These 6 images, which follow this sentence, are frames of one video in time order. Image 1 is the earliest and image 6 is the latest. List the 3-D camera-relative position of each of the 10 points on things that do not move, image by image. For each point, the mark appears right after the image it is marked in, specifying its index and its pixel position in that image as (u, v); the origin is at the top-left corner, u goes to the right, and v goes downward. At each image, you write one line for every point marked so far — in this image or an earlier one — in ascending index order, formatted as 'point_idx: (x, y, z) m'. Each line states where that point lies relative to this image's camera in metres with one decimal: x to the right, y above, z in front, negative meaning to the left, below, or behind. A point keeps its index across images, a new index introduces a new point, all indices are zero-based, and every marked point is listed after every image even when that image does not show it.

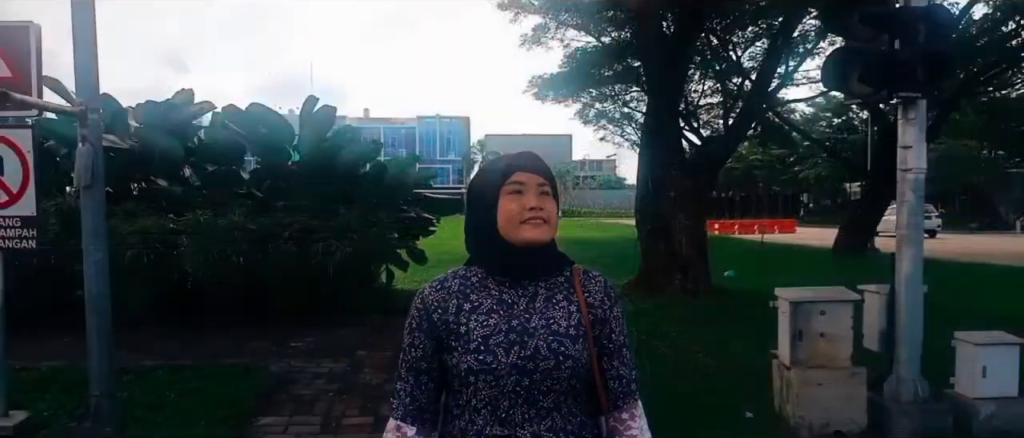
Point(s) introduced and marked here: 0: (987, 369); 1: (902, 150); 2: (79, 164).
0: (+3.2, -1.0, +5.8) m
1: (+2.7, +0.5, +5.8) m
2: (-2.8, +0.4, +5.6) m
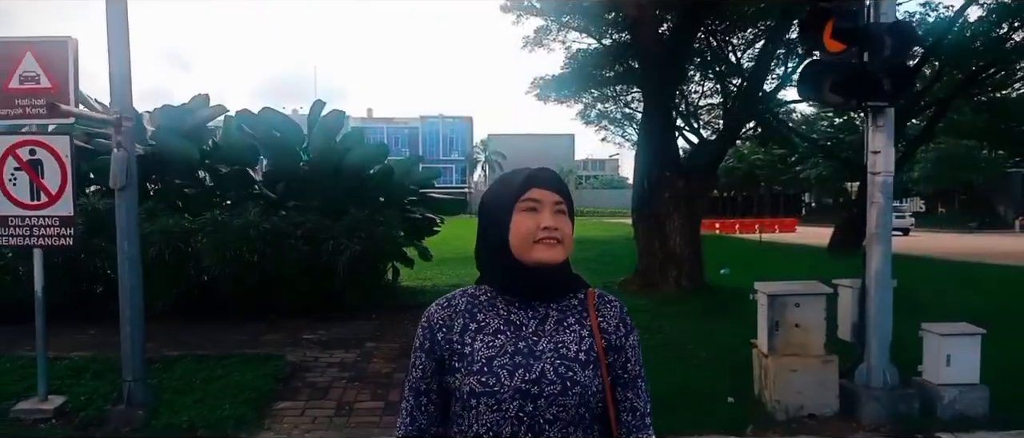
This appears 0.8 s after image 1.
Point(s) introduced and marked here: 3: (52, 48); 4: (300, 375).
0: (+3.2, -1.0, +6.2) m
1: (+2.6, +0.5, +6.2) m
2: (-2.8, +0.4, +6.1) m
3: (-3.4, +1.3, +6.2) m
4: (-1.8, -1.3, +7.2) m
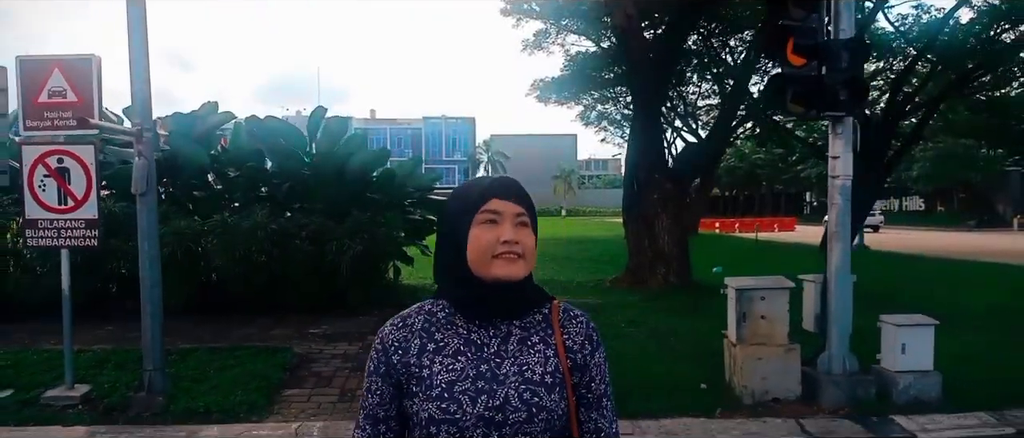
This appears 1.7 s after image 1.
0: (+3.1, -1.0, +6.8) m
1: (+2.6, +0.5, +6.8) m
2: (-2.9, +0.3, +6.6) m
3: (-3.5, +1.2, +6.8) m
4: (-1.9, -1.3, +7.8) m
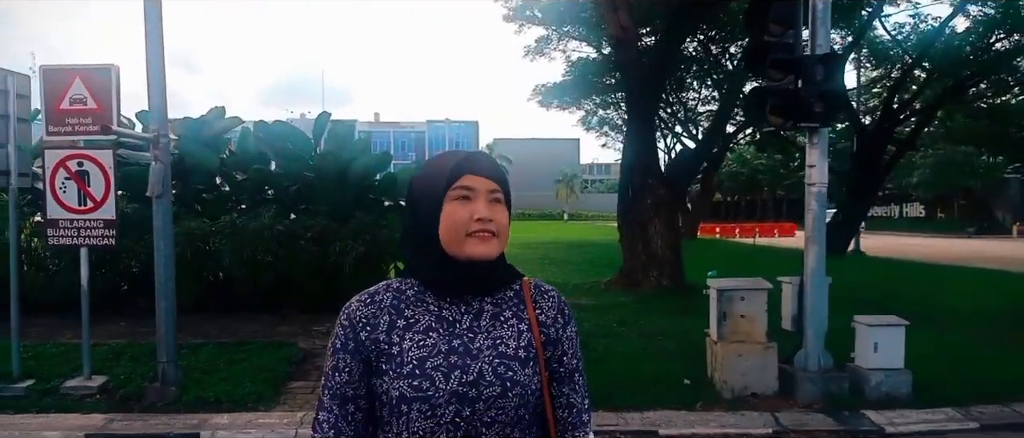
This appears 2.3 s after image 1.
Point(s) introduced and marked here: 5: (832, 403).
0: (+3.1, -1.1, +7.1) m
1: (+2.5, +0.4, +7.2) m
2: (-3.0, +0.3, +7.0) m
3: (-3.5, +1.2, +7.2) m
4: (-1.9, -1.4, +8.2) m
5: (+2.6, -1.5, +7.0) m
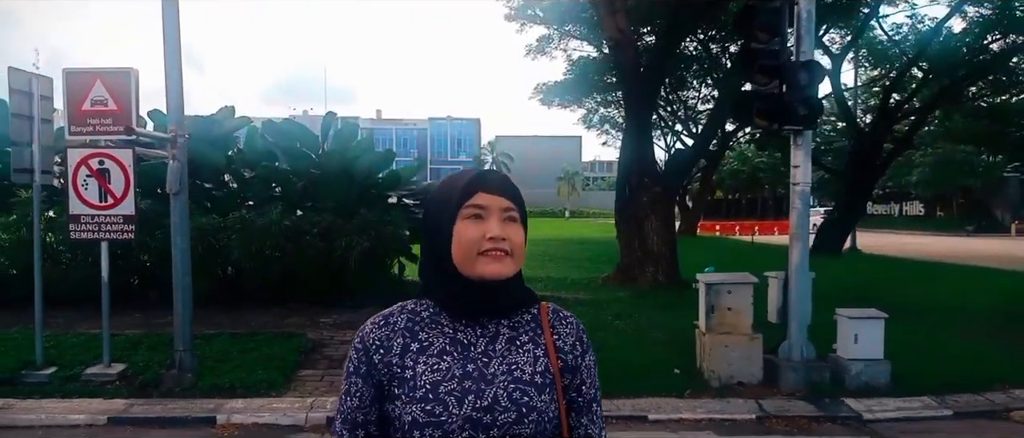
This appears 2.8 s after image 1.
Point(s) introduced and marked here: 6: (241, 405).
0: (+3.1, -1.0, +7.5) m
1: (+2.5, +0.4, +7.5) m
2: (-3.0, +0.4, +7.4) m
3: (-3.5, +1.3, +7.6) m
4: (-2.0, -1.3, +8.6) m
5: (+2.6, -1.5, +7.4) m
6: (-2.2, -1.5, +7.0) m
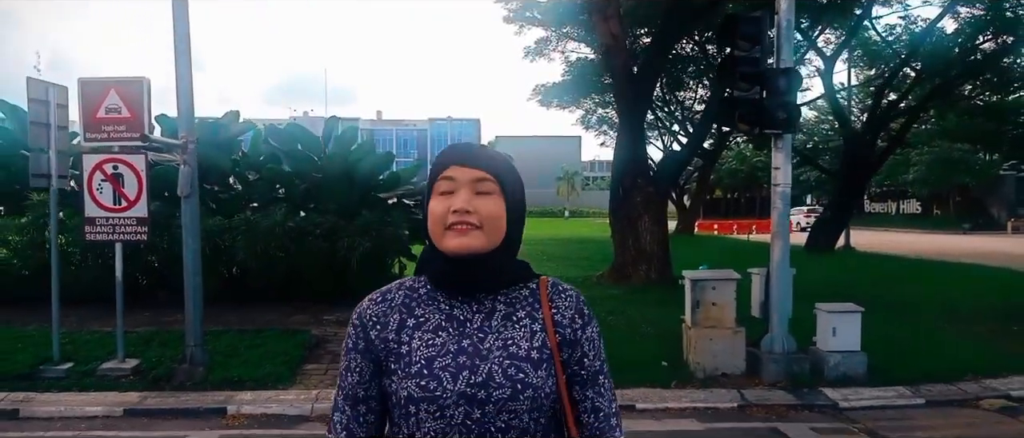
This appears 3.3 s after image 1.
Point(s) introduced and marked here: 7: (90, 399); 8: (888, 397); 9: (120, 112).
0: (+3.0, -1.0, +7.9) m
1: (+2.4, +0.5, +7.9) m
2: (-3.0, +0.4, +7.8) m
3: (-3.6, +1.2, +8.0) m
4: (-2.0, -1.3, +8.9) m
5: (+2.6, -1.5, +7.7) m
6: (-2.3, -1.5, +7.3) m
7: (-3.6, -1.6, +7.3) m
8: (+3.3, -1.6, +7.5) m
9: (-3.7, +1.0, +8.0) m
